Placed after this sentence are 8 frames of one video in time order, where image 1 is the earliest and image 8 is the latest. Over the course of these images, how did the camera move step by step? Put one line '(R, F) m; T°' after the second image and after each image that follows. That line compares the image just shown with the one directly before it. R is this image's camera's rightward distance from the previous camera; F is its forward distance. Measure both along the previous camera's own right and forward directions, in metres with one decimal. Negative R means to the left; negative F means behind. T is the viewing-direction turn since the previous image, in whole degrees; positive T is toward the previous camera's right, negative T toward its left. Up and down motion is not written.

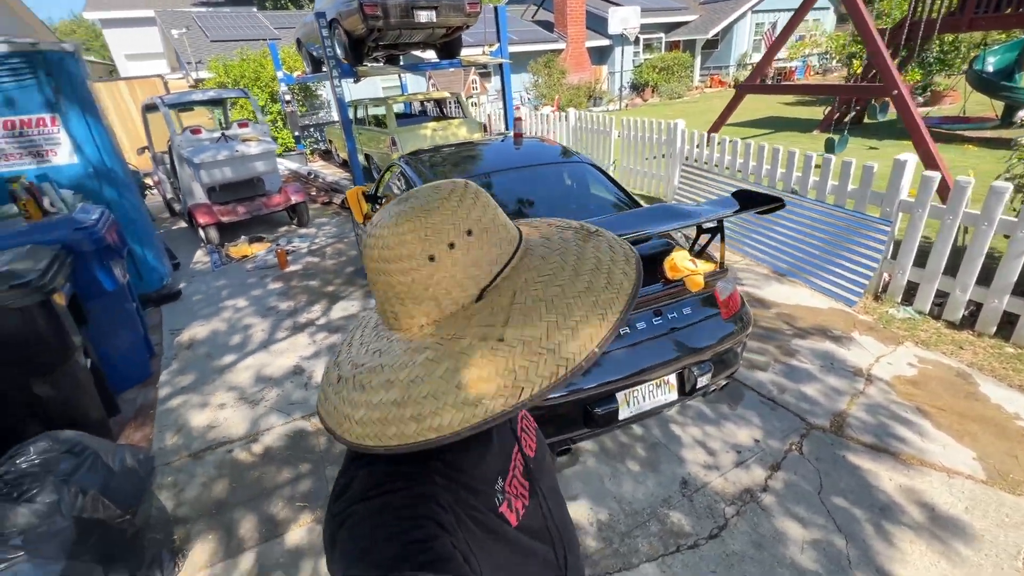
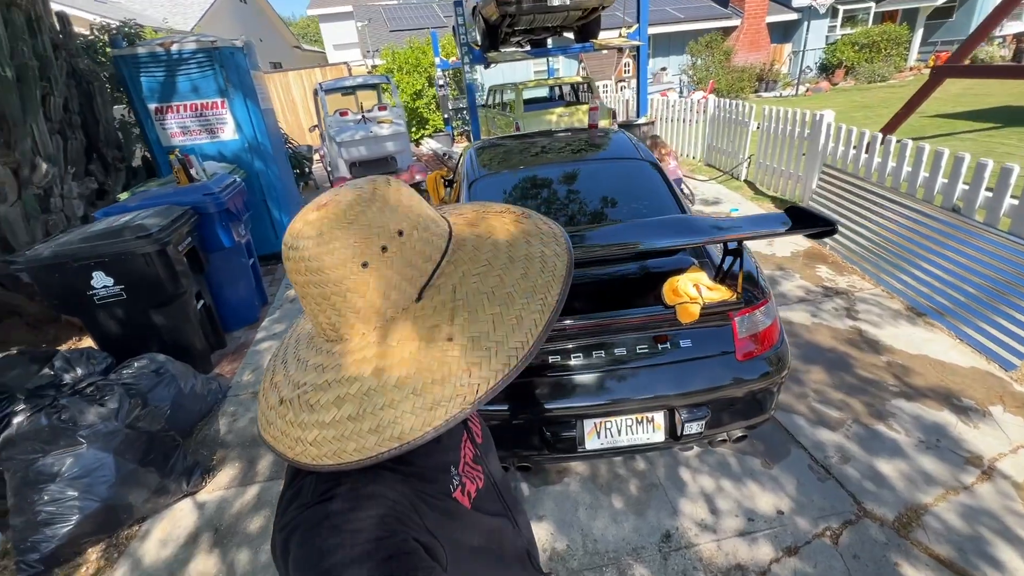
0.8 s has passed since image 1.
(+0.7, +0.2) m; -18°
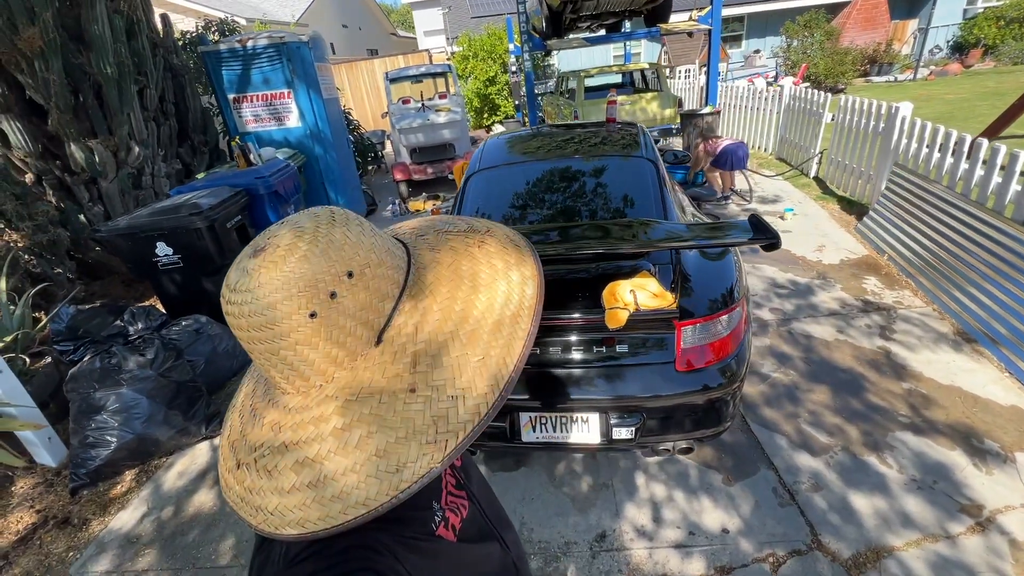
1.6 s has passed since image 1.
(+0.6, 0.0) m; -10°
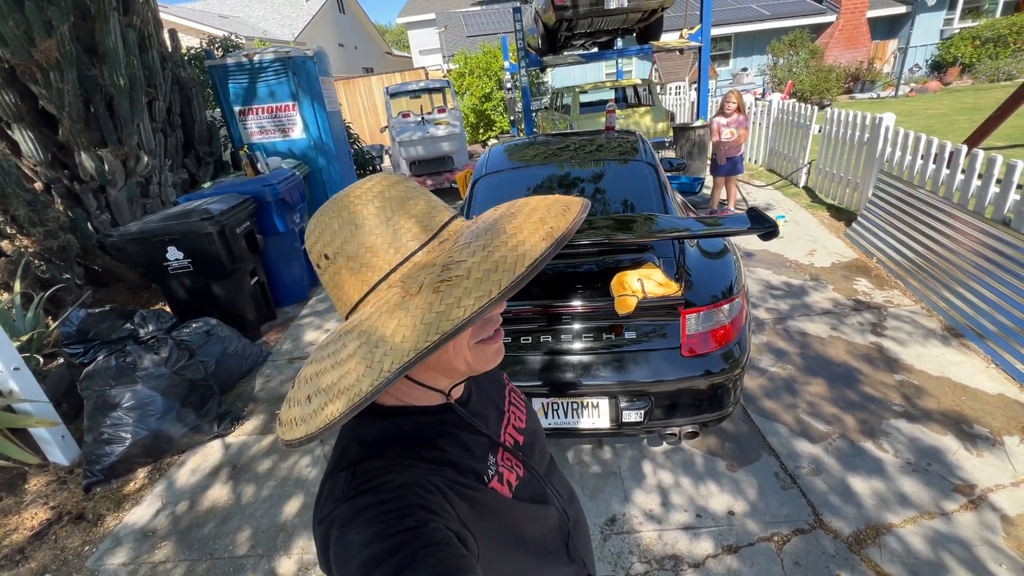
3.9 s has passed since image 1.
(-0.1, -0.1) m; +1°
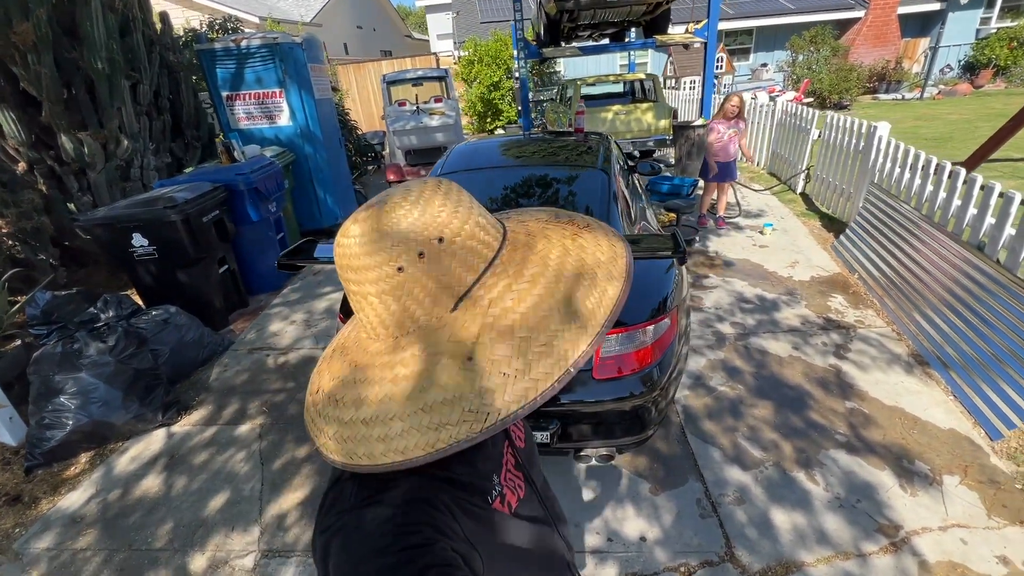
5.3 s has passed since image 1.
(+0.4, +0.1) m; -2°
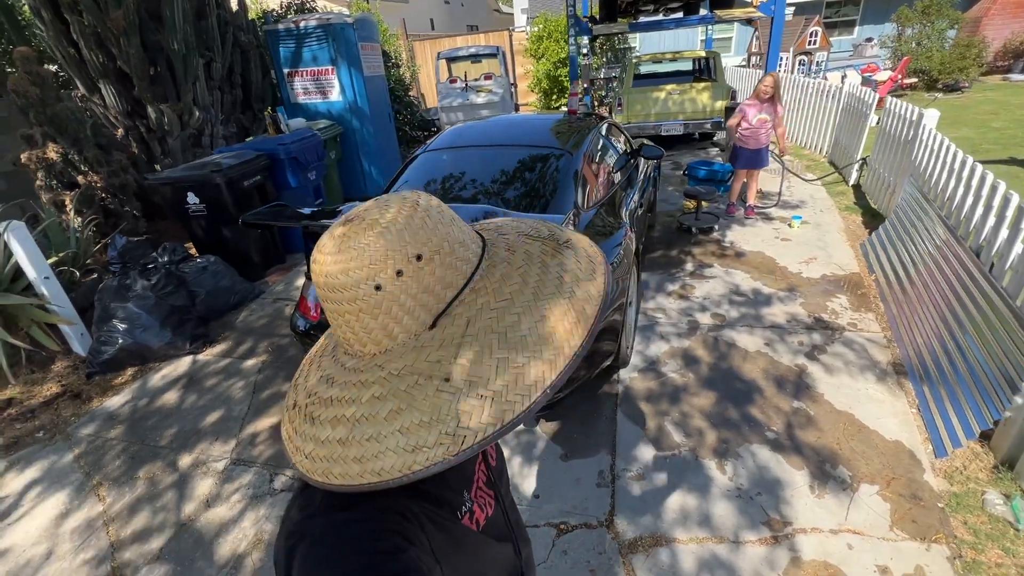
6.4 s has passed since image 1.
(+0.7, -0.1) m; -9°
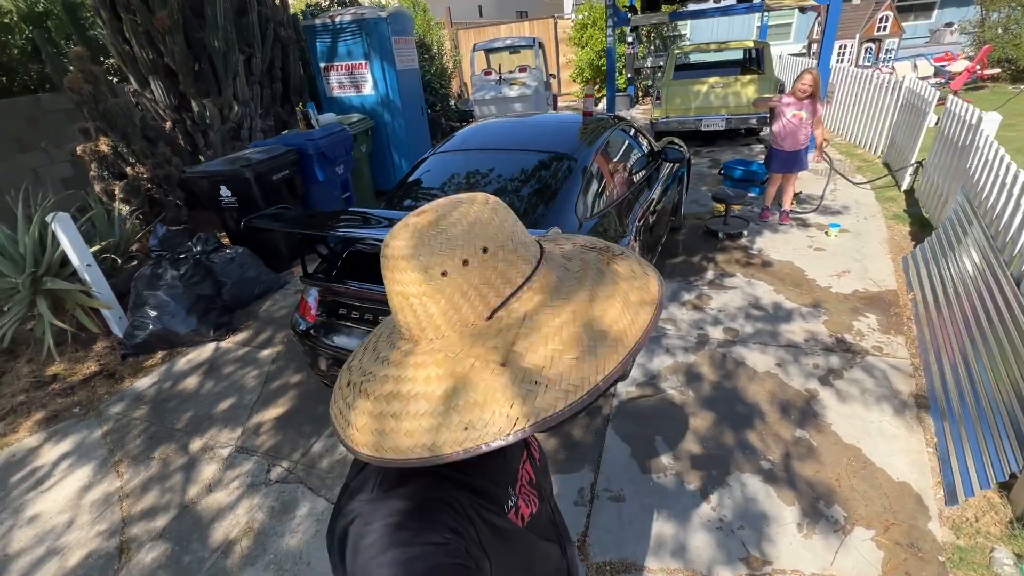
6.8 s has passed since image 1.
(+0.3, 0.0) m; -5°
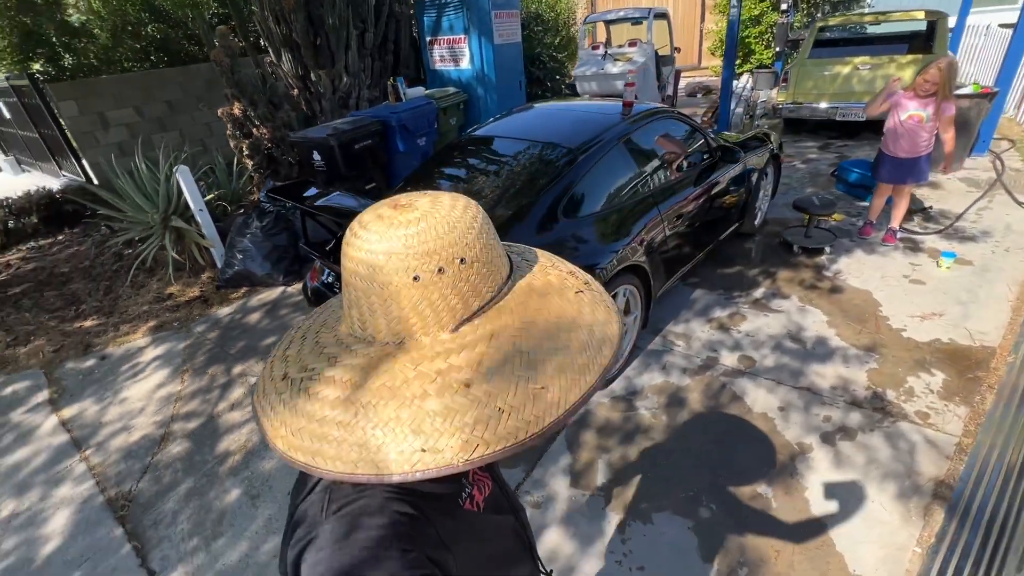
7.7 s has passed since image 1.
(+0.8, +0.1) m; -15°
